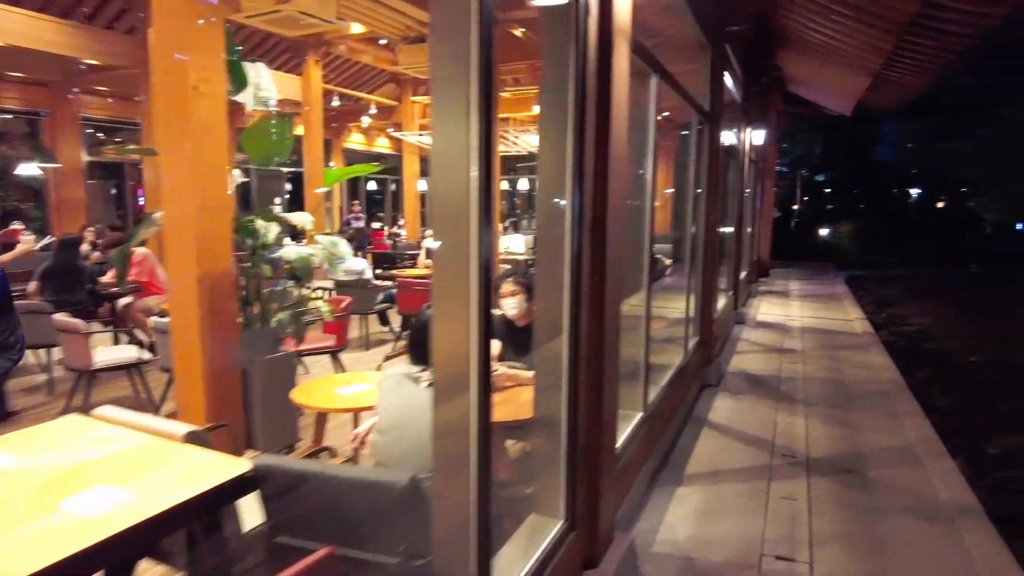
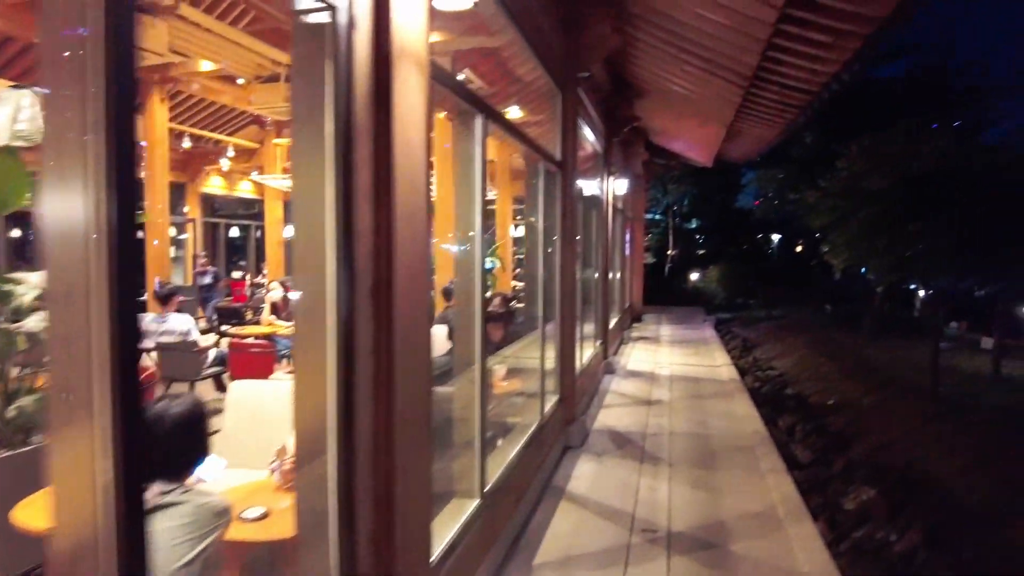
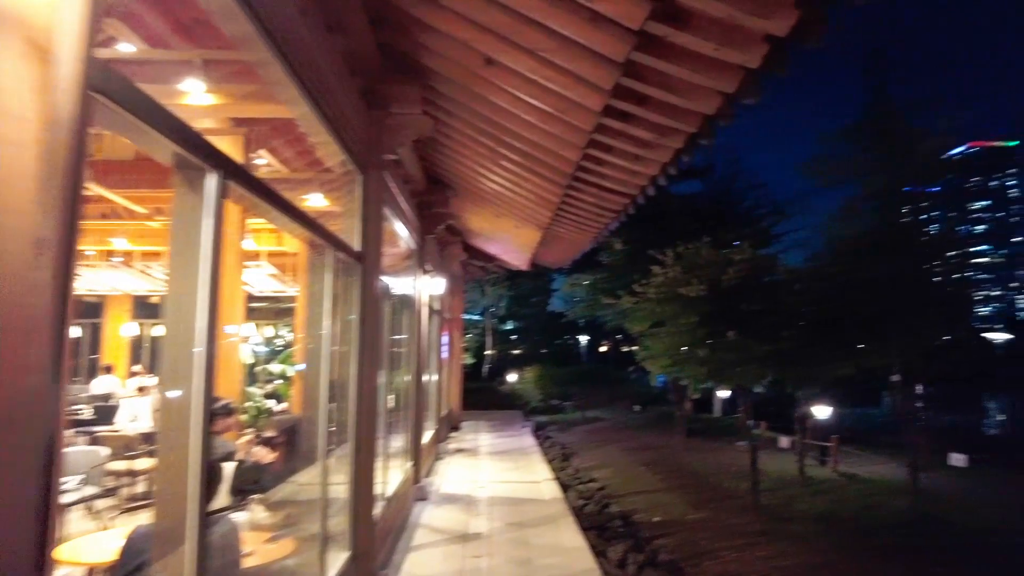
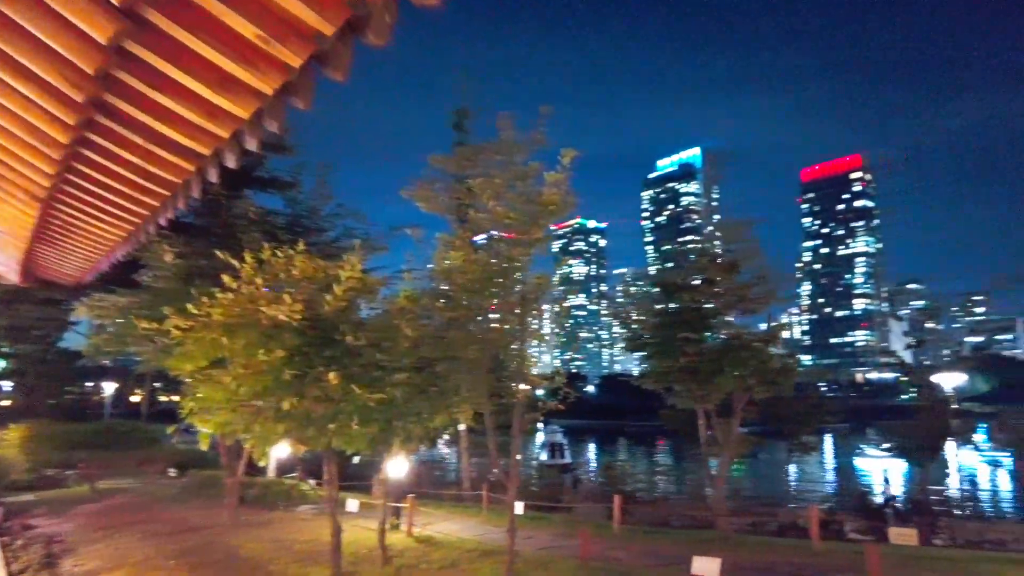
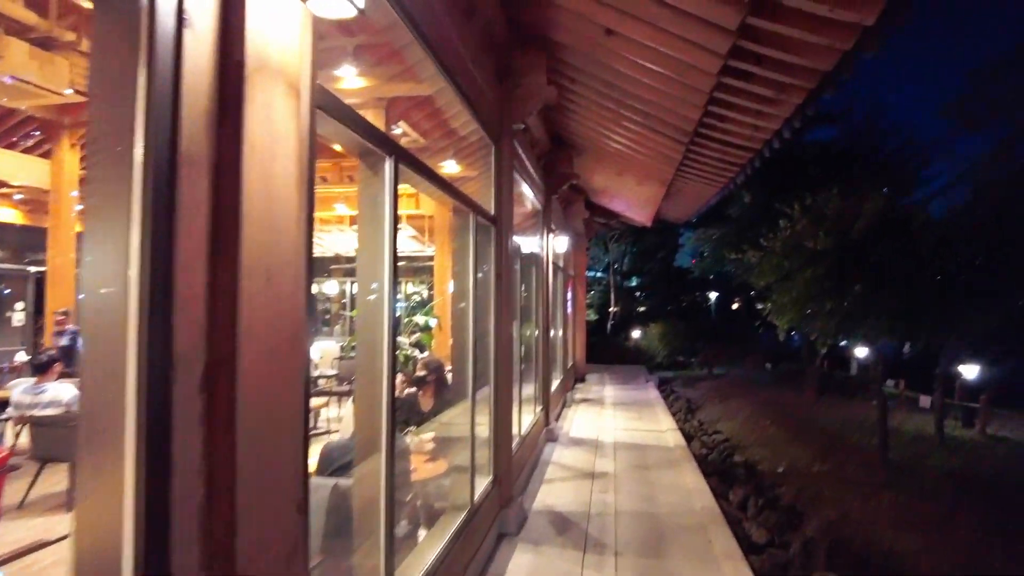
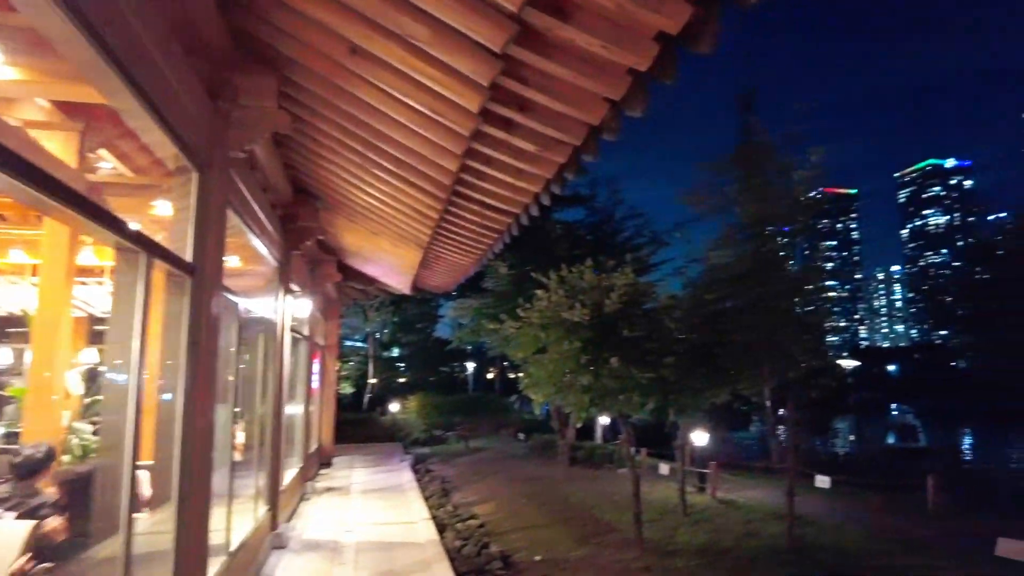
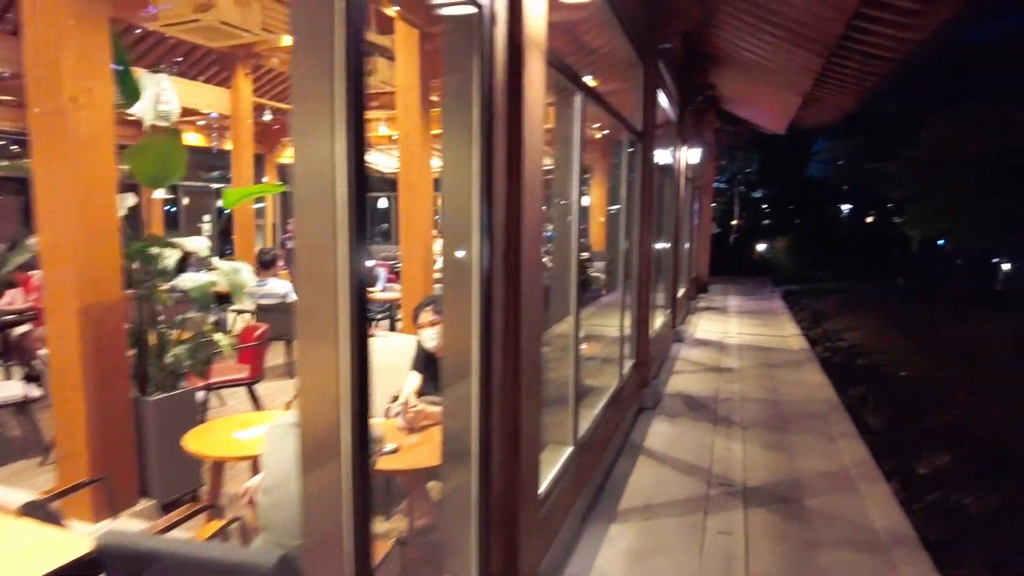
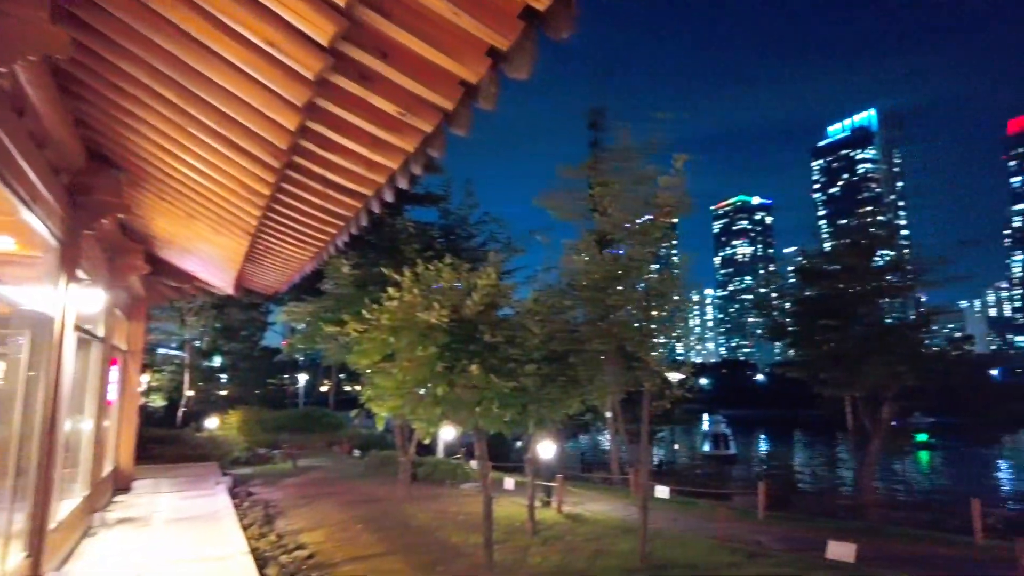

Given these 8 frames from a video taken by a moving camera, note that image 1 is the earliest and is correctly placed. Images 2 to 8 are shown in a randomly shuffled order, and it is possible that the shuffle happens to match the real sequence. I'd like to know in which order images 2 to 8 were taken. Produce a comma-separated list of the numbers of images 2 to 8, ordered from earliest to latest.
7, 2, 5, 3, 6, 8, 4
